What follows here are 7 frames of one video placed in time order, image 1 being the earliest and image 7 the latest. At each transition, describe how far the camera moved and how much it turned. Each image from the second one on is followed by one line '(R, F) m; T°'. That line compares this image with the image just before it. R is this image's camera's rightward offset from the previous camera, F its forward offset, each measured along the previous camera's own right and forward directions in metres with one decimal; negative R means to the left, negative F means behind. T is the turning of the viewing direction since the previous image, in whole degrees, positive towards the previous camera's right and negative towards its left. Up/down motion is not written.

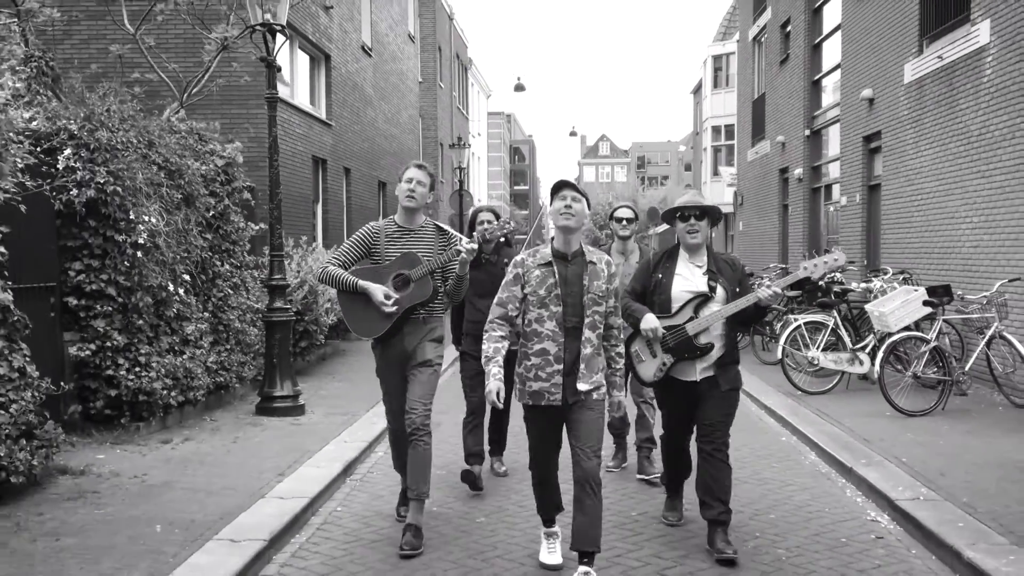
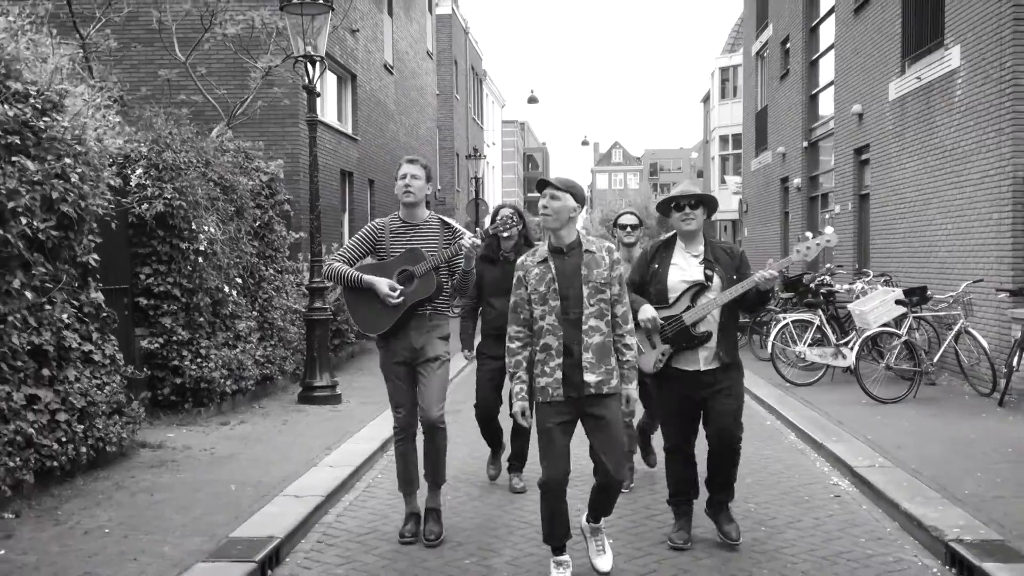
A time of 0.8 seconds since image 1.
(0.0, -1.0) m; -1°
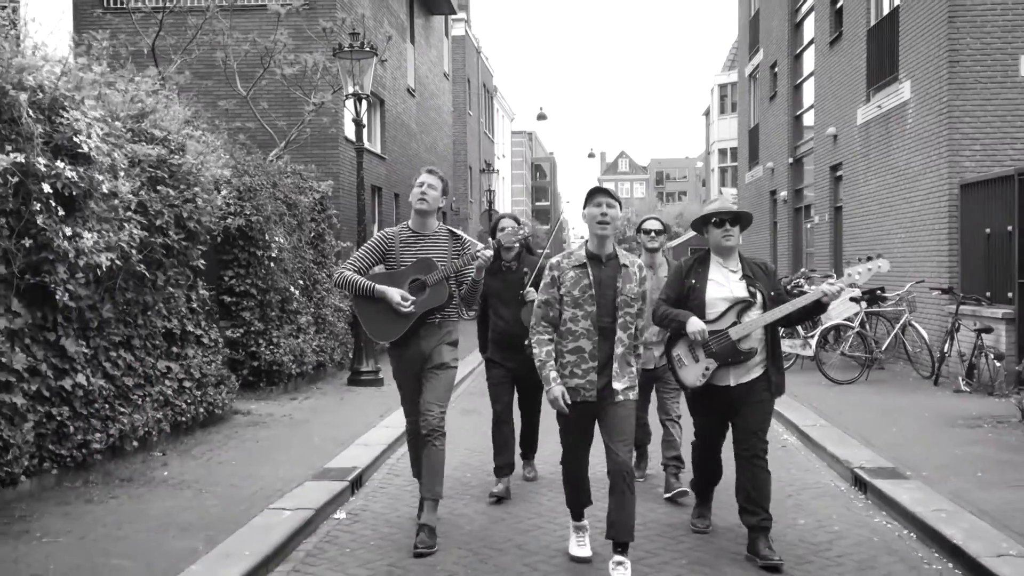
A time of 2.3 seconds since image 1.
(-0.1, -1.7) m; 0°
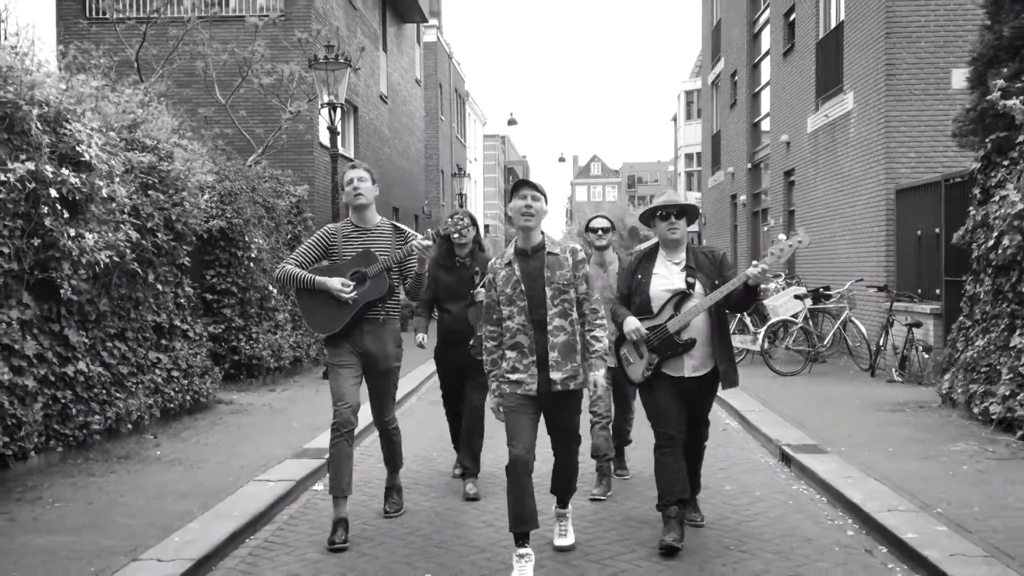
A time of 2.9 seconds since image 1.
(+0.1, -0.7) m; +1°
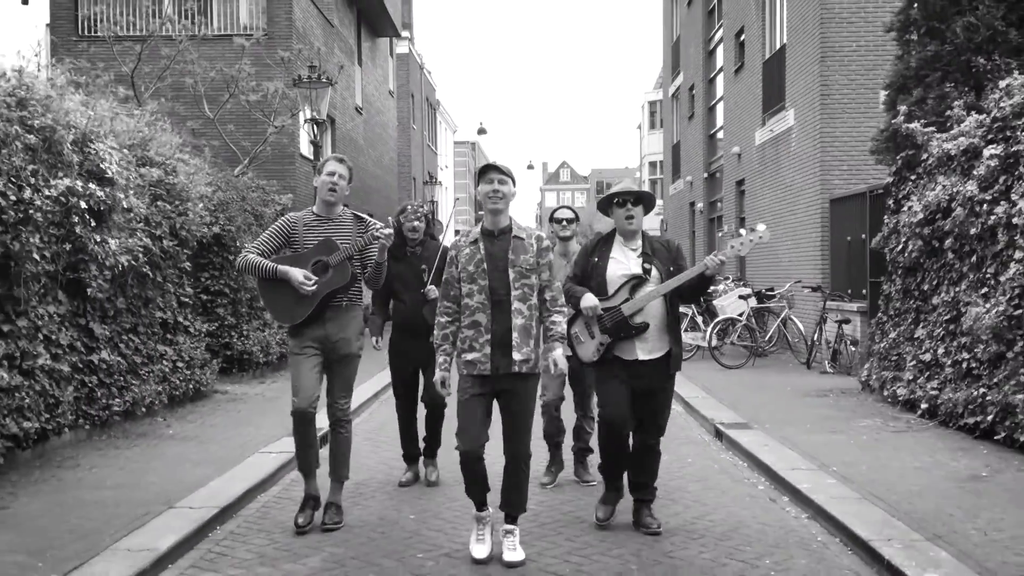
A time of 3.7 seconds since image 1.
(0.0, -1.0) m; +2°
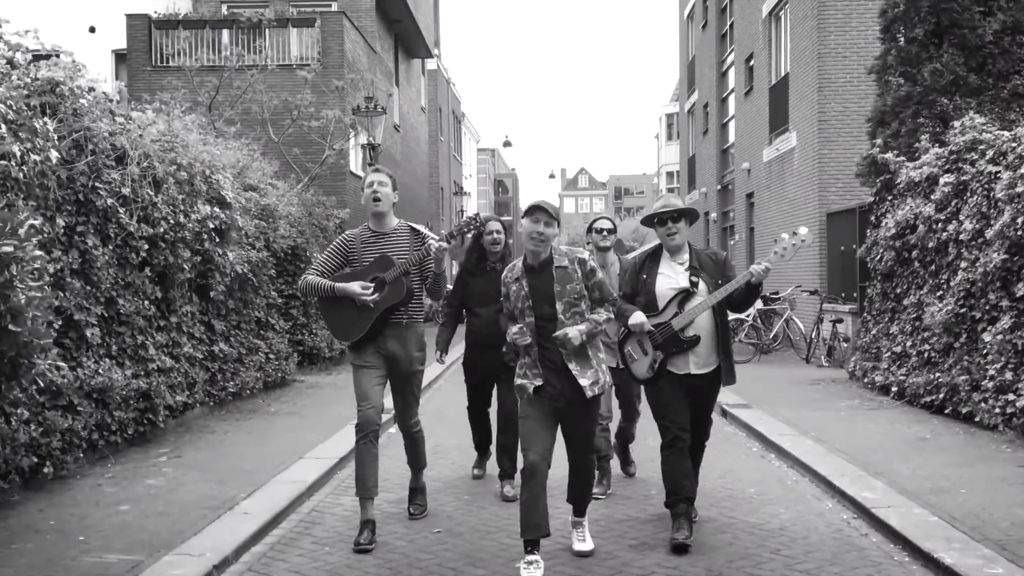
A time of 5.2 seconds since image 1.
(-0.2, -1.7) m; -1°
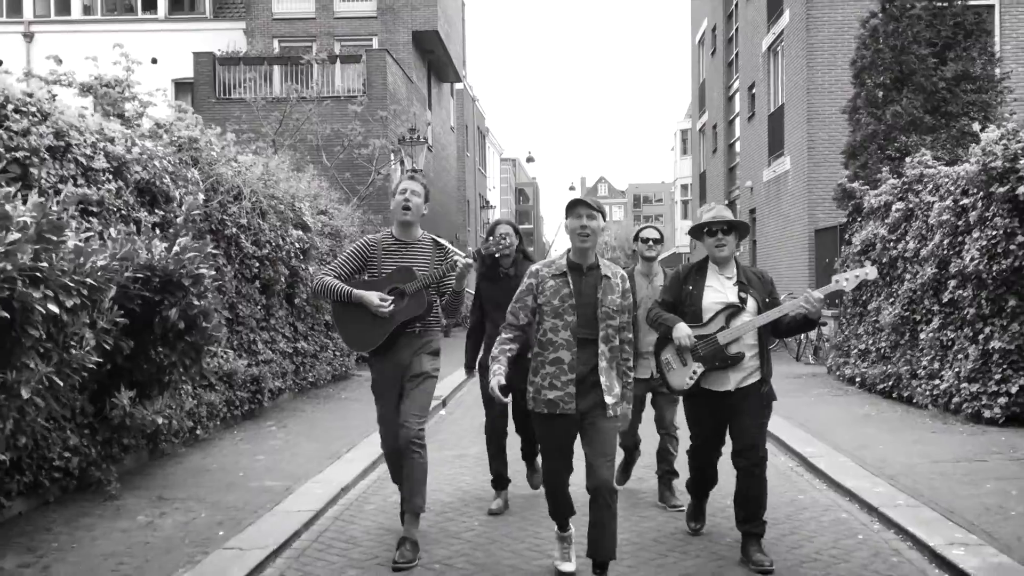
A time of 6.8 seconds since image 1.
(-0.1, -2.0) m; -1°
